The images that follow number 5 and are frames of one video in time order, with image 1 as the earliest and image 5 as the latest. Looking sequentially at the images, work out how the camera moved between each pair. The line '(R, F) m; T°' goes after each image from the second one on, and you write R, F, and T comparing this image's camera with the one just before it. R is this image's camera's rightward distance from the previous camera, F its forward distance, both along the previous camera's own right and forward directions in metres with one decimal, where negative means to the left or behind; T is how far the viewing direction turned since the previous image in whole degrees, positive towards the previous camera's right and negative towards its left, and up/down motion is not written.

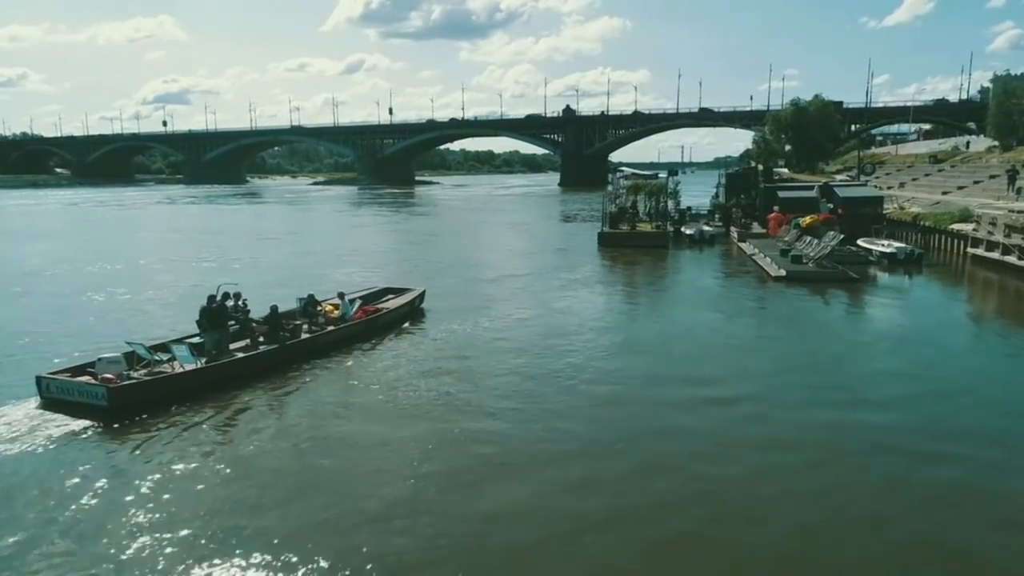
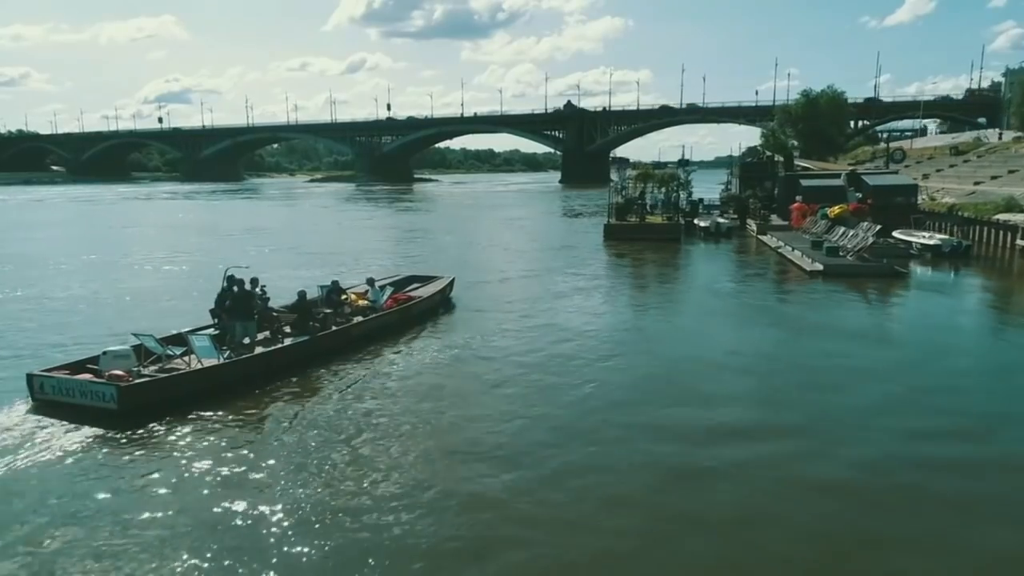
(-0.7, +1.4) m; 0°
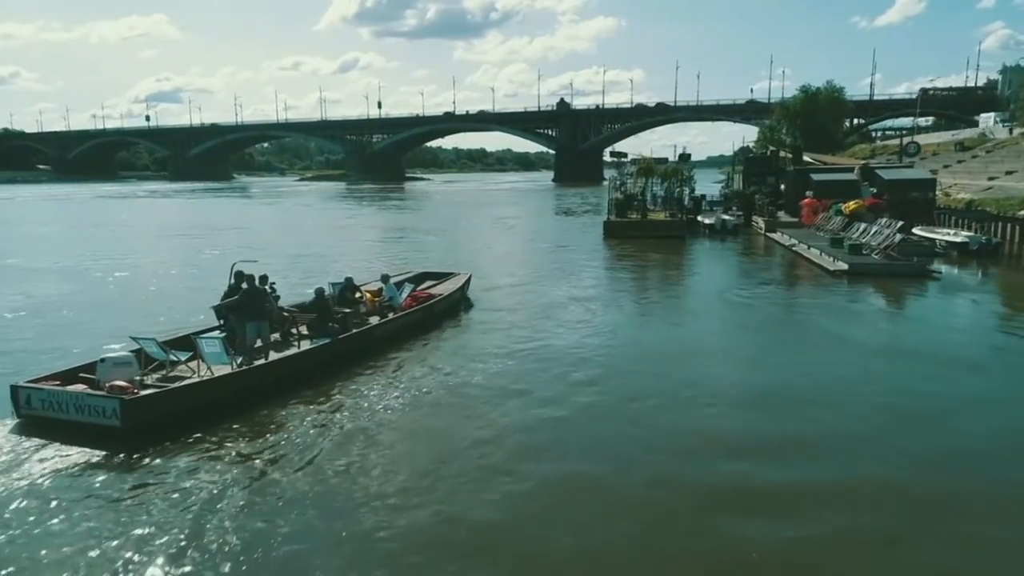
(-0.5, +1.0) m; 0°
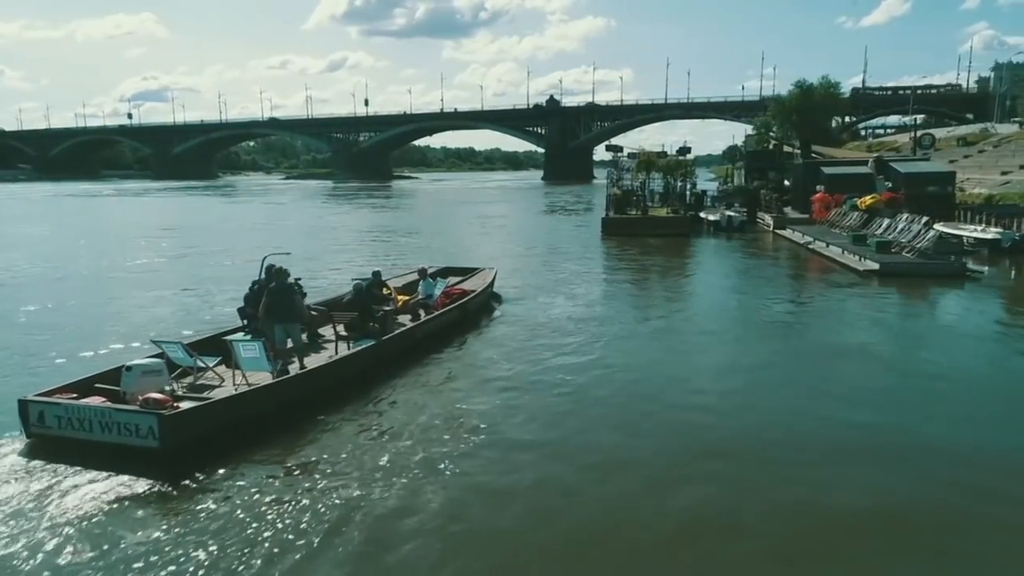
(-0.7, +1.0) m; +1°
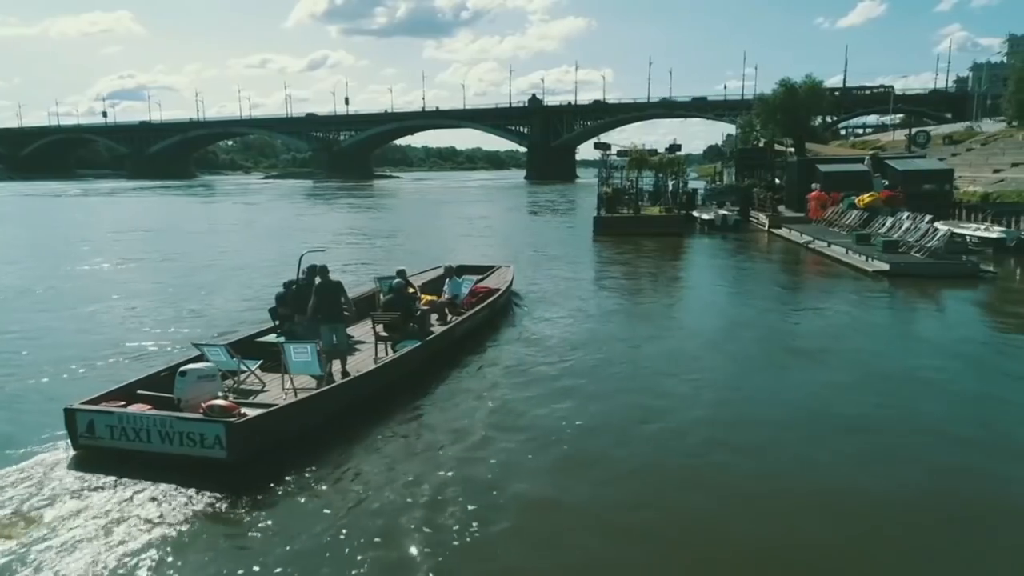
(-0.6, +0.4) m; +1°
